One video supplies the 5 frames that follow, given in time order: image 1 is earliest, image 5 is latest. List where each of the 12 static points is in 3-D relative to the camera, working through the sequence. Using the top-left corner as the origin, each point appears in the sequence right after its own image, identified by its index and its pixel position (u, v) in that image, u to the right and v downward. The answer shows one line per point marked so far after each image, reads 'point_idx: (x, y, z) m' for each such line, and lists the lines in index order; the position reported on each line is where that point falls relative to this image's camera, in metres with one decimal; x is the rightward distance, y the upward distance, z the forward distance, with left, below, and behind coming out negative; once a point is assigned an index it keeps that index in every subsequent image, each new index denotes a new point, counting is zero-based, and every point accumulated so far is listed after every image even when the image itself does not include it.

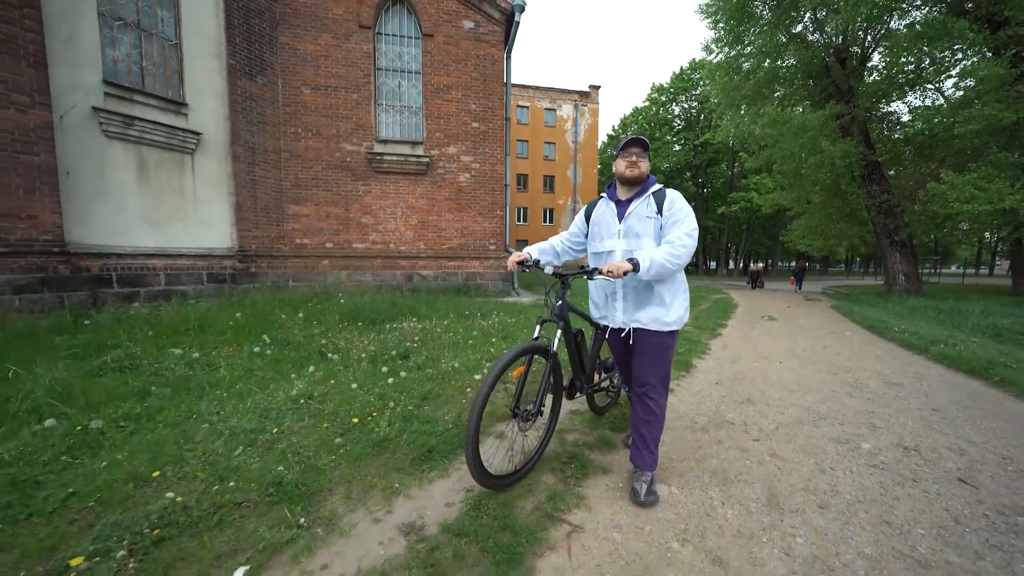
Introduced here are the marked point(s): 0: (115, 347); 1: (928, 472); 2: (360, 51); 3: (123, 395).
0: (-5.3, -0.7, +4.4) m
1: (+3.0, -1.3, +2.3) m
2: (-4.4, +6.8, +9.3) m
3: (-3.6, -1.0, +3.0) m
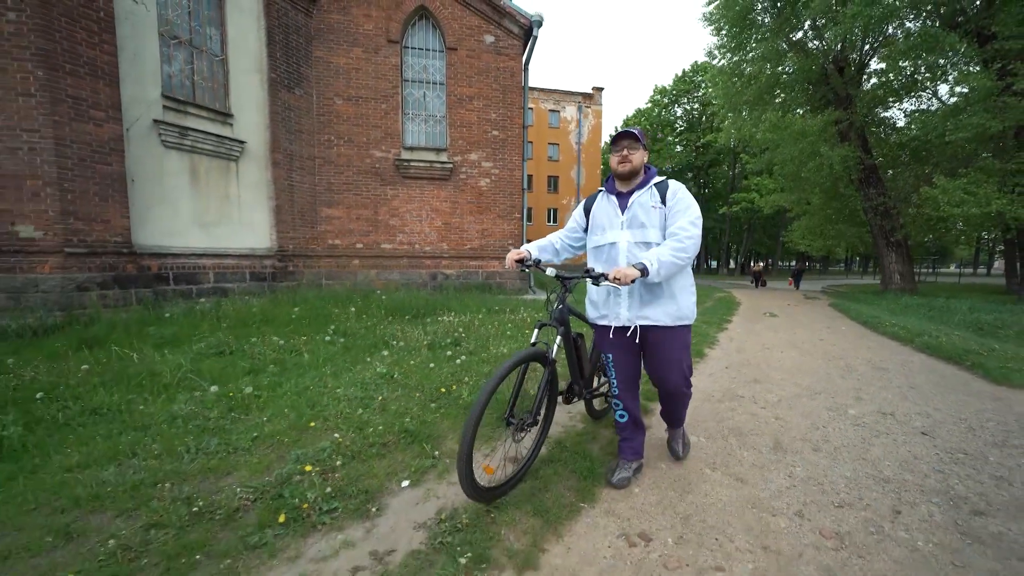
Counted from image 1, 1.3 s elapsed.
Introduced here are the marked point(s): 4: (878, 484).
0: (-4.7, -0.7, +5.0) m
1: (+3.5, -1.3, +2.9) m
2: (-3.8, +6.9, +9.9) m
3: (-3.0, -0.9, +3.7) m
4: (+2.5, -1.3, +2.2) m
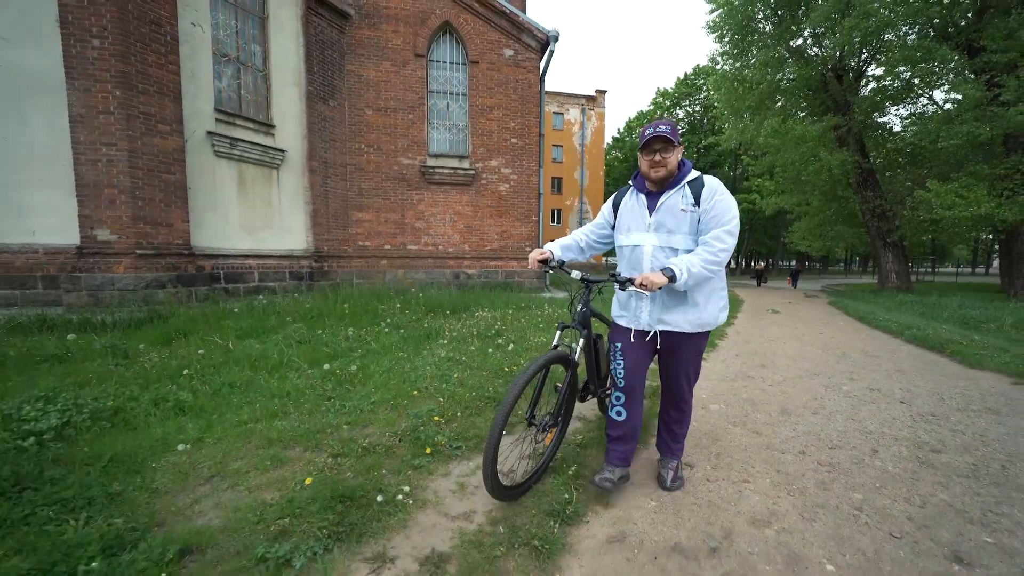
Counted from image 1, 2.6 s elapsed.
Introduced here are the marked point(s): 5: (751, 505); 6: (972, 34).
0: (-4.1, -0.6, +5.7) m
1: (+4.1, -1.2, +3.6) m
2: (-3.2, +6.9, +10.6) m
3: (-2.4, -0.9, +4.3) m
4: (+3.1, -1.3, +2.9) m
5: (+1.5, -1.3, +2.0) m
6: (+17.8, +9.8, +12.5) m
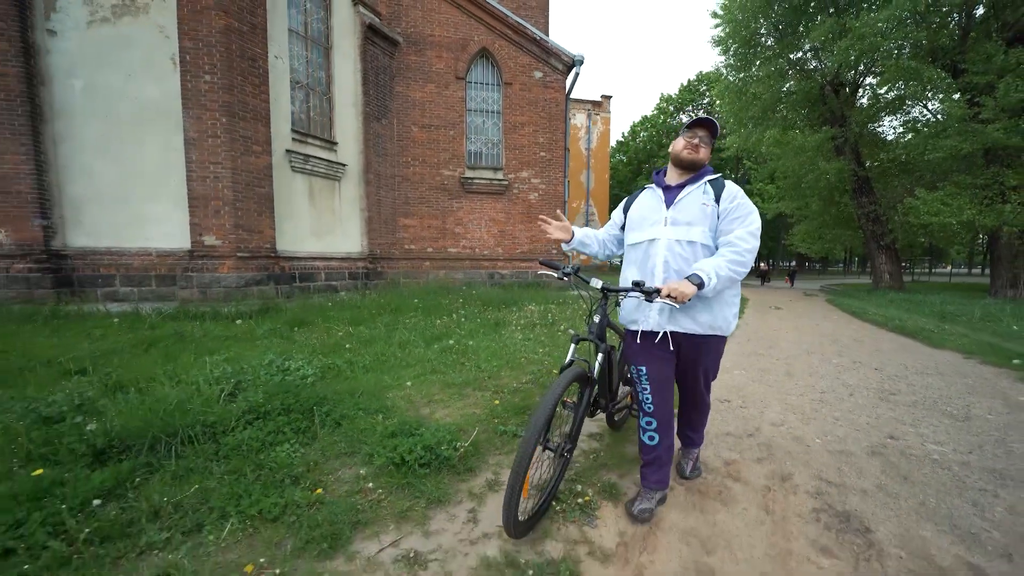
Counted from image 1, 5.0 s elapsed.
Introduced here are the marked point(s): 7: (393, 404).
0: (-3.0, -0.6, +6.9) m
1: (+5.2, -1.2, +4.8) m
2: (-2.1, +7.0, +11.8) m
3: (-1.3, -0.8, +5.6) m
4: (+4.2, -1.2, +4.1) m
5: (+2.6, -1.3, +3.3) m
6: (+18.9, +9.9, +13.8) m
7: (-1.2, -1.1, +3.2) m
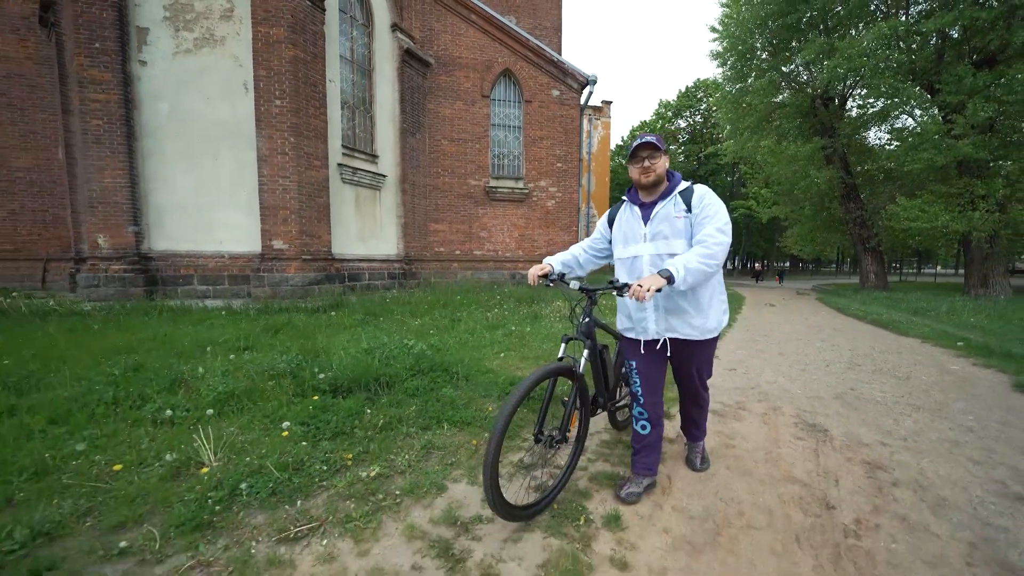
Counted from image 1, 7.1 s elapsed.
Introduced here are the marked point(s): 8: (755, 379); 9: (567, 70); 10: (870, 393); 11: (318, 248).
0: (-2.1, -0.5, +8.1) m
1: (+6.2, -1.1, +6.1) m
2: (-1.3, +7.0, +13.0) m
3: (-0.4, -0.8, +6.7) m
4: (+5.1, -1.2, +5.4) m
5: (+3.5, -1.3, +4.5) m
6: (+19.8, +9.9, +15.2) m
7: (-0.2, -1.1, +4.4) m
8: (+3.4, -1.3, +4.5) m
9: (+2.2, +9.1, +13.5) m
10: (+4.4, -1.3, +4.0) m
11: (-5.7, +1.2, +9.5) m
